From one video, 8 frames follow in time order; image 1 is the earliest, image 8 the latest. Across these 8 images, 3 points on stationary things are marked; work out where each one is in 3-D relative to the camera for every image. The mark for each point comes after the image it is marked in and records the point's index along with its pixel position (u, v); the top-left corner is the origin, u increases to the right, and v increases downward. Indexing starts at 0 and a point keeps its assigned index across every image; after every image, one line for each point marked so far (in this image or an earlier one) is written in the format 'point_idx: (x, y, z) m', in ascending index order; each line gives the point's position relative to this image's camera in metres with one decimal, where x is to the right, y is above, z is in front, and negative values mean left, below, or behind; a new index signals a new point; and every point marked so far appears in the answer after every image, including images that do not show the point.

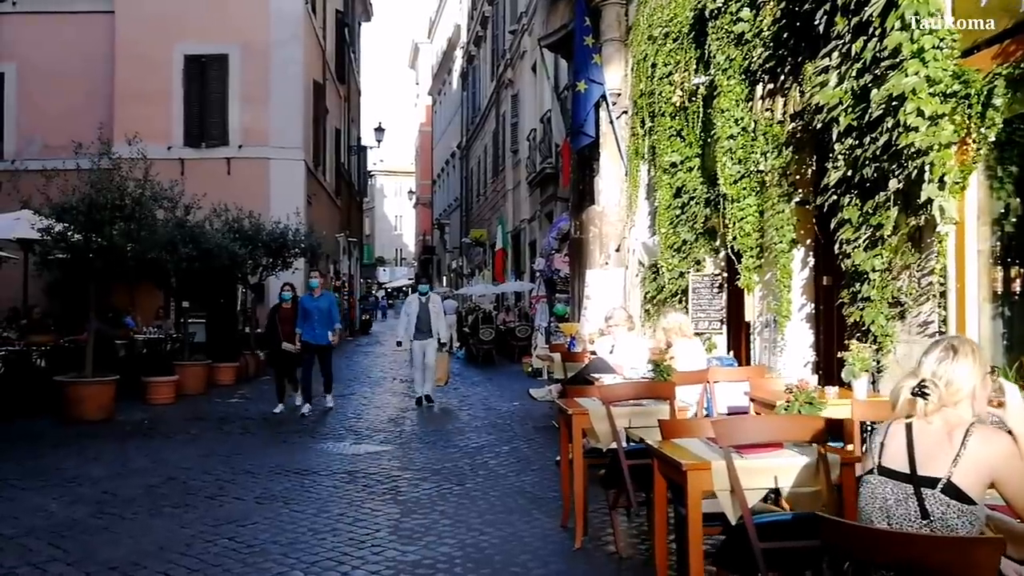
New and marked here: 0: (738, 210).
0: (+2.0, +0.7, +9.1) m
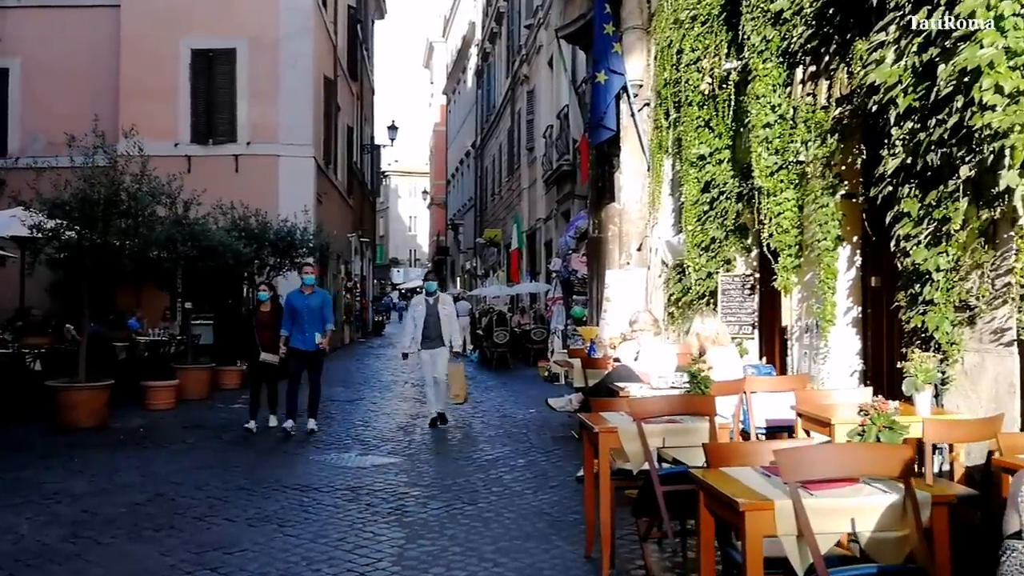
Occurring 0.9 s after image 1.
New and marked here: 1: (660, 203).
0: (+2.2, +0.7, +8.4) m
1: (+1.9, +1.1, +12.7) m
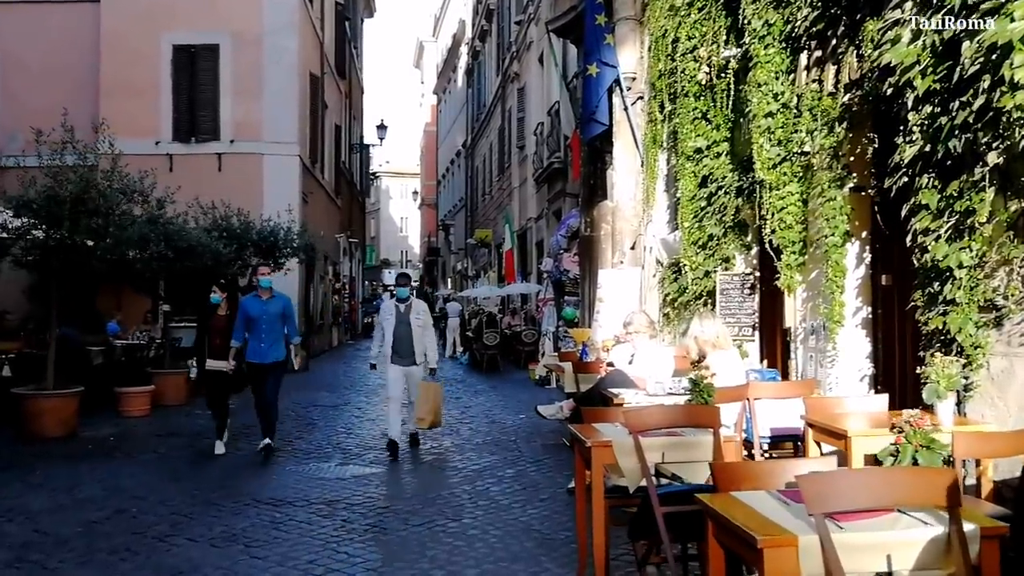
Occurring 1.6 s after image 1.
0: (+2.1, +0.7, +7.9) m
1: (+1.7, +1.1, +12.2) m
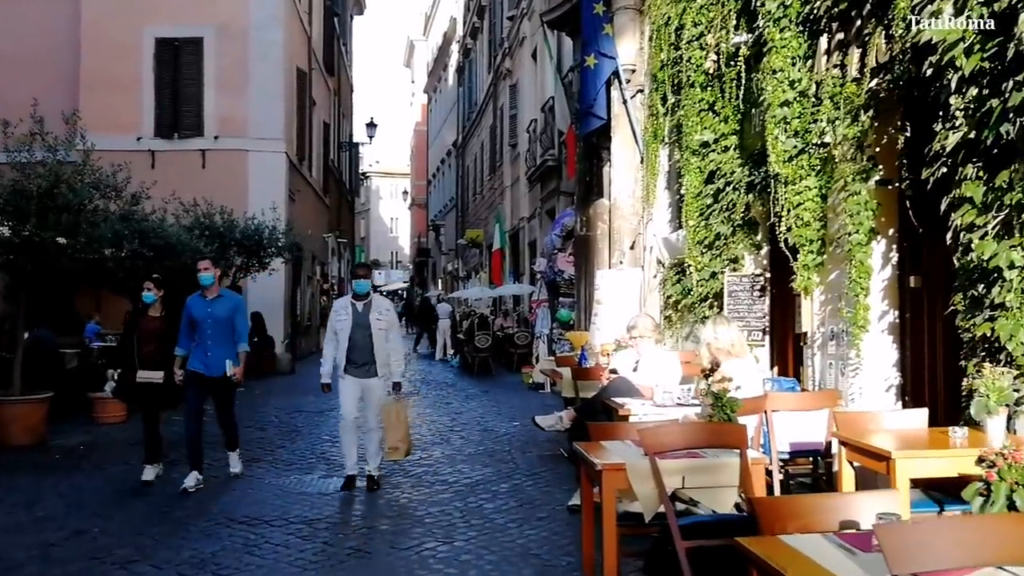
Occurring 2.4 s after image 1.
0: (+2.1, +0.7, +7.3) m
1: (+1.7, +1.1, +11.7) m
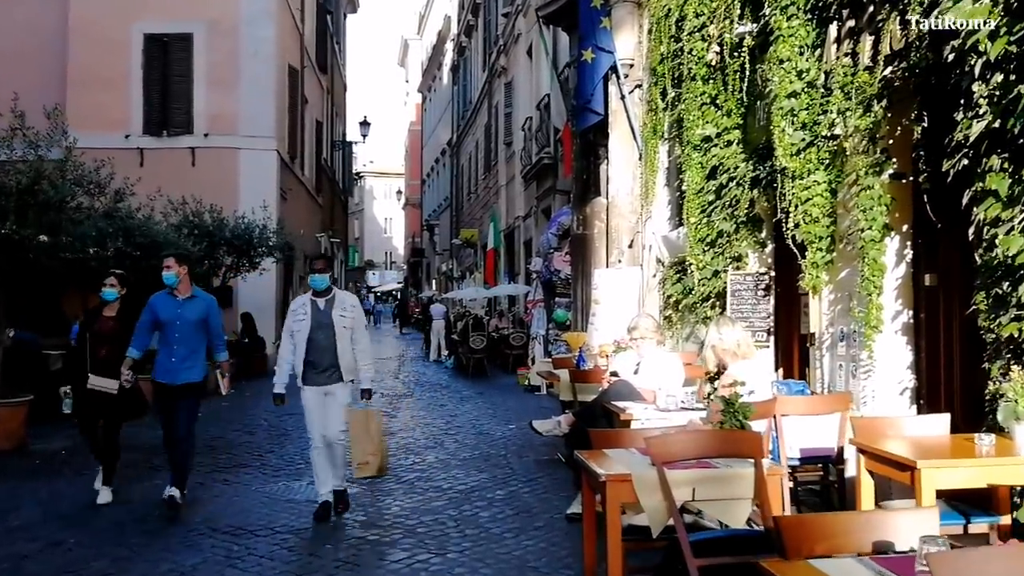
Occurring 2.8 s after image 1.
0: (+2.0, +0.7, +7.0) m
1: (+1.6, +1.1, +11.4) m
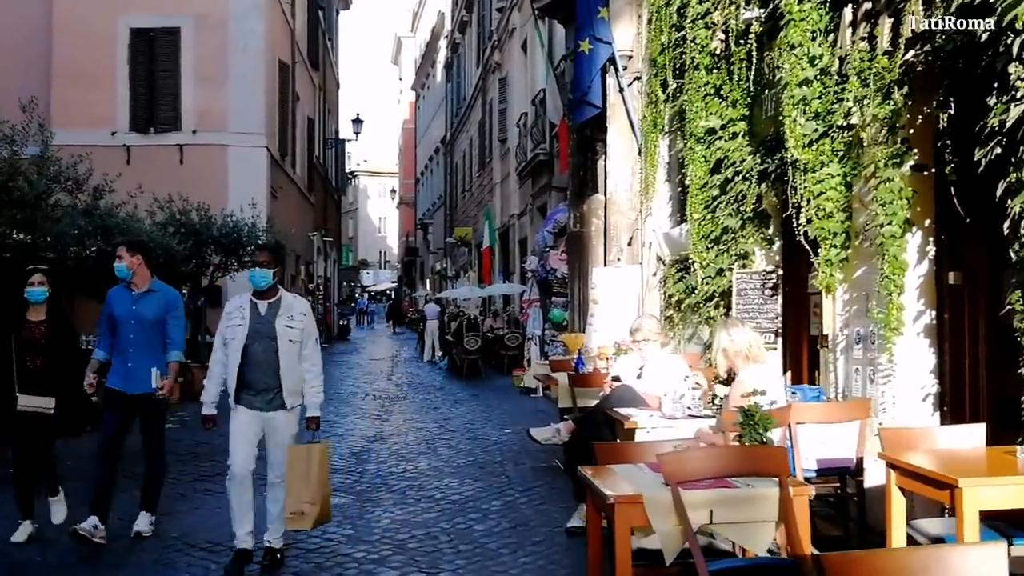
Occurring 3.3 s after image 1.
0: (+2.0, +0.7, +6.6) m
1: (+1.6, +1.1, +11.0) m
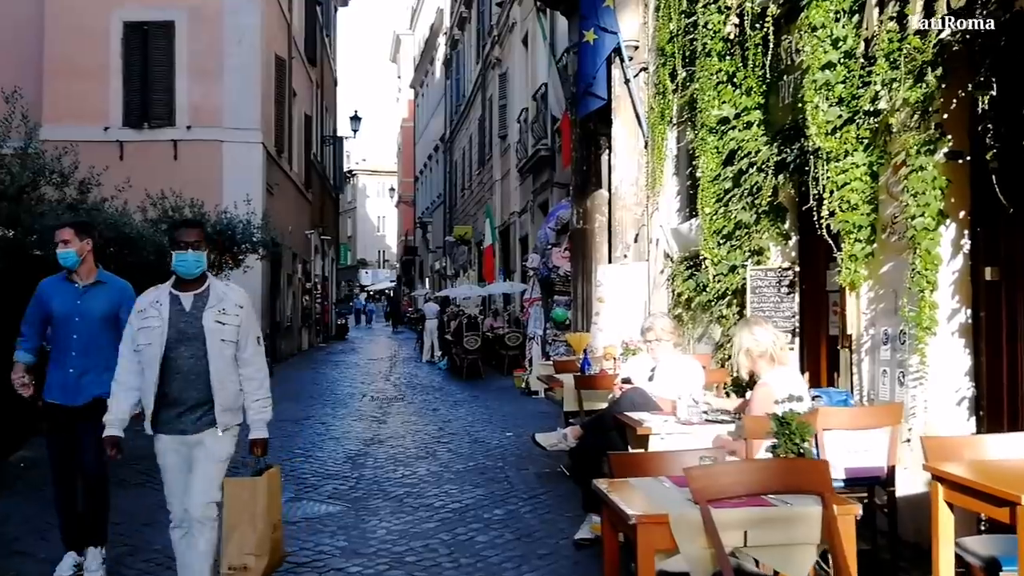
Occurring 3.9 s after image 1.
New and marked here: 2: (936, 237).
0: (+2.0, +0.7, +6.2) m
1: (+1.6, +1.1, +10.6) m
2: (+2.3, +0.3, +5.4) m
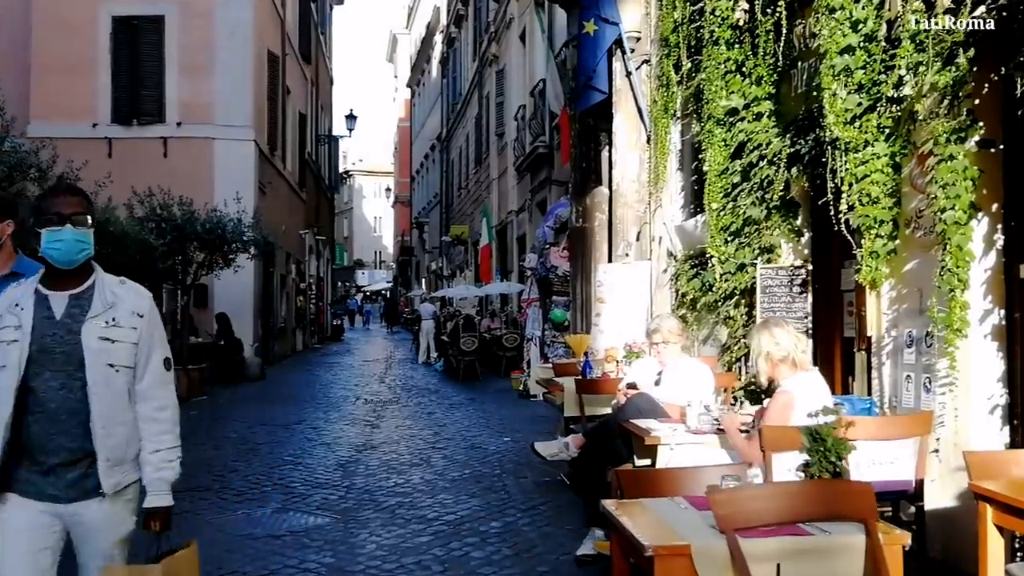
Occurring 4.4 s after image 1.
0: (+2.0, +0.7, +5.8) m
1: (+1.6, +1.1, +10.2) m
2: (+2.3, +0.3, +5.0) m
